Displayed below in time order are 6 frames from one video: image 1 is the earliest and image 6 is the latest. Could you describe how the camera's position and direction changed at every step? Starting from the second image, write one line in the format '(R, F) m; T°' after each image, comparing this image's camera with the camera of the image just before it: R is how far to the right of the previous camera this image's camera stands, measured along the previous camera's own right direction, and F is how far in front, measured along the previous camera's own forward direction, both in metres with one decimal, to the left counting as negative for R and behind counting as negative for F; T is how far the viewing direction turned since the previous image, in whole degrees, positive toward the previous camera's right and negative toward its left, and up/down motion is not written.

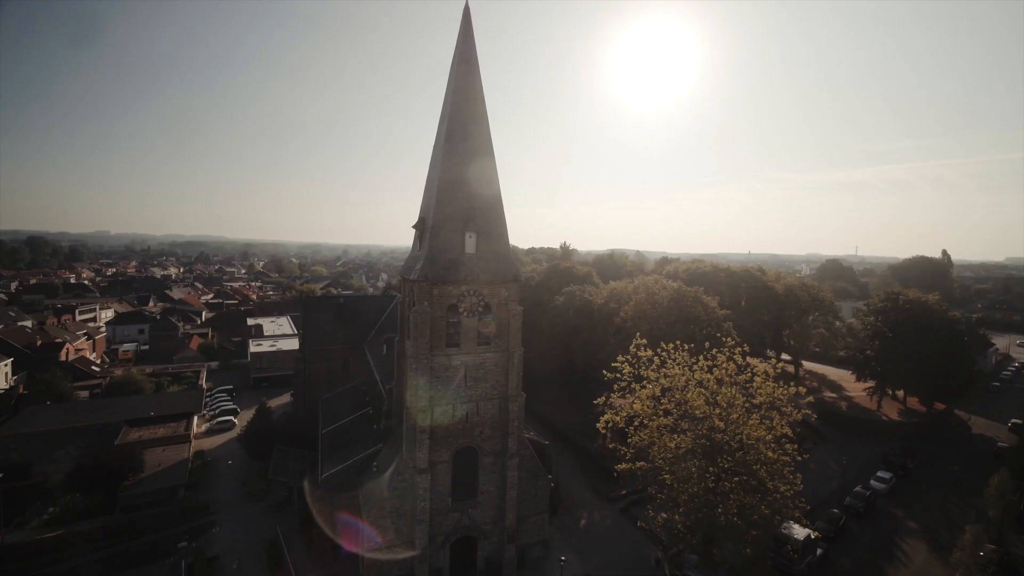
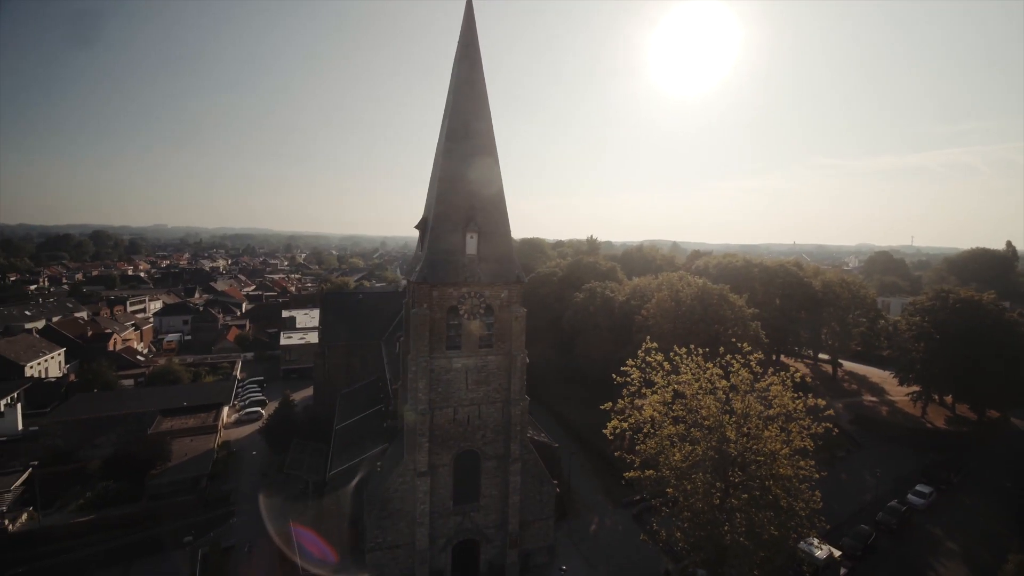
(+1.4, +0.5) m; -5°
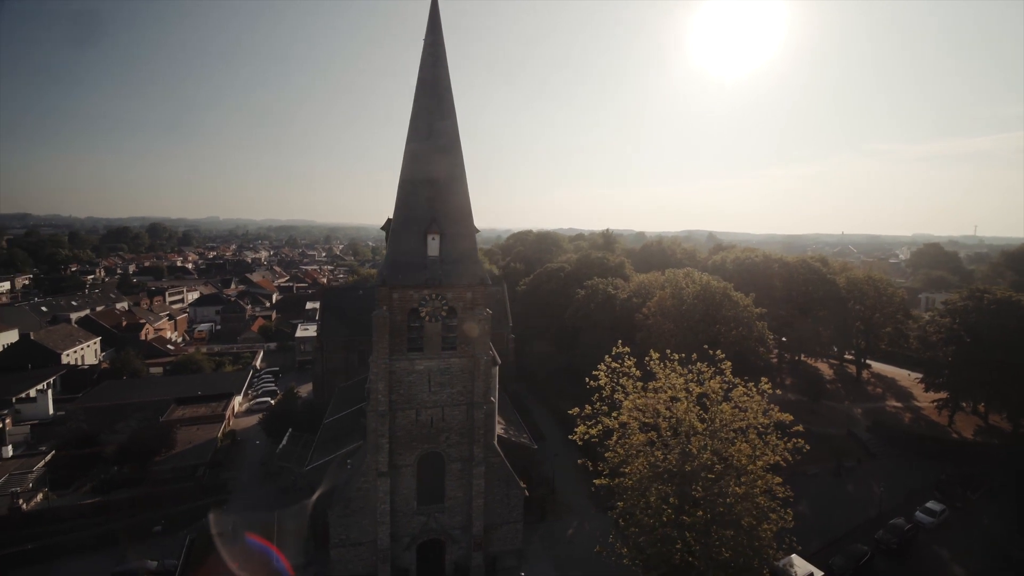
(+2.9, +0.4) m; -5°
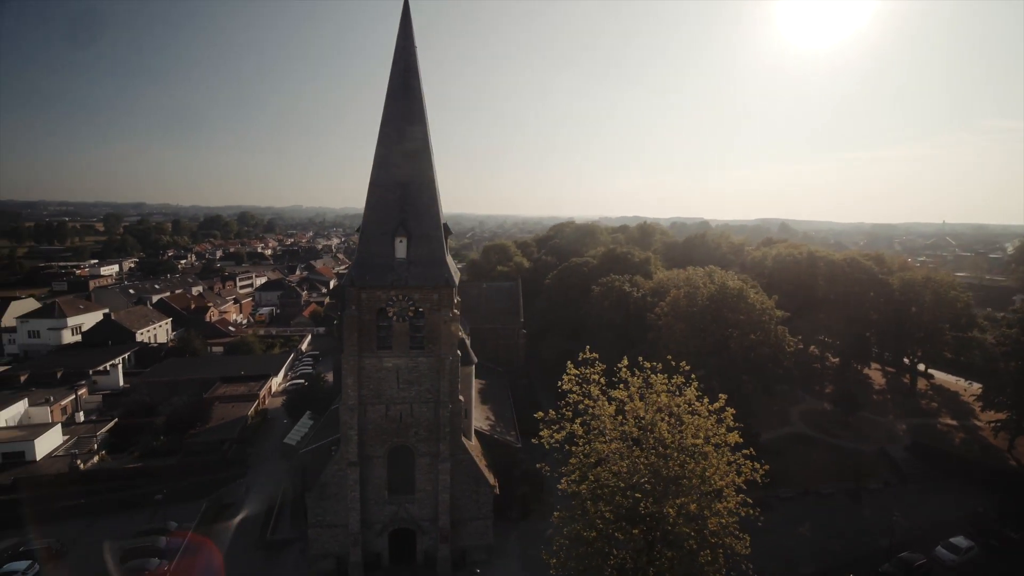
(+4.0, +0.2) m; -9°
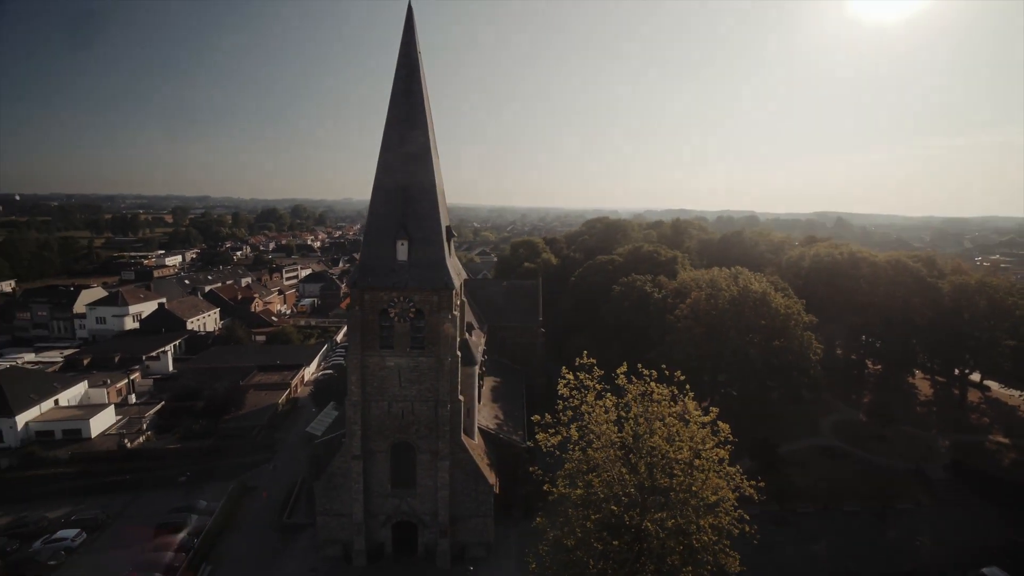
(+1.9, 0.0) m; -5°
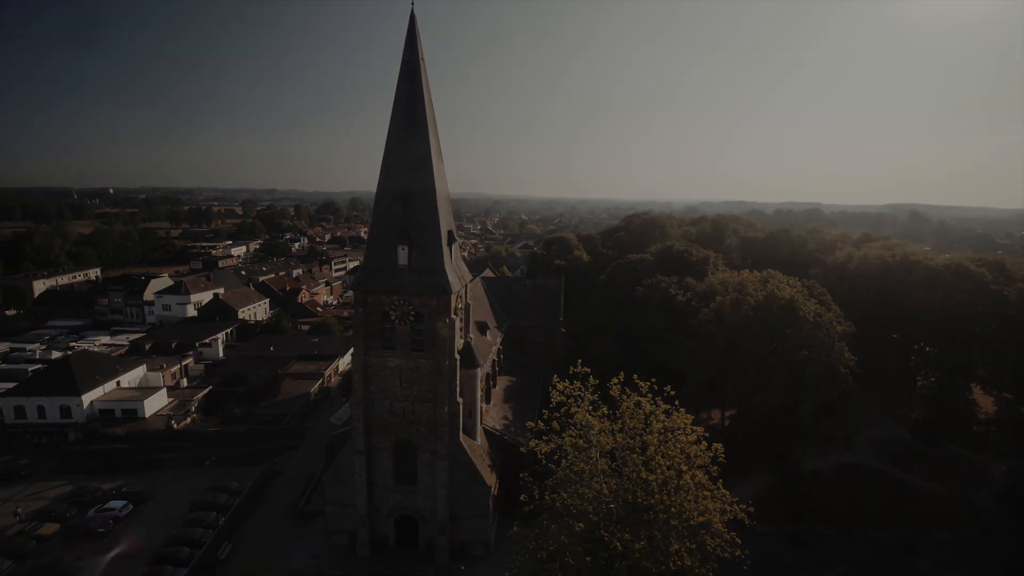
(+2.2, +0.2) m; -6°
